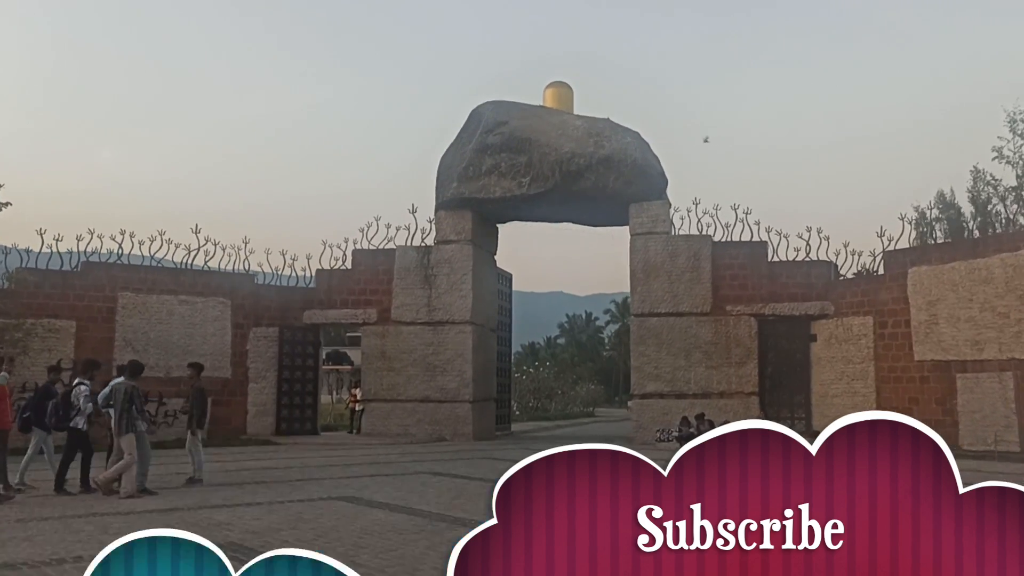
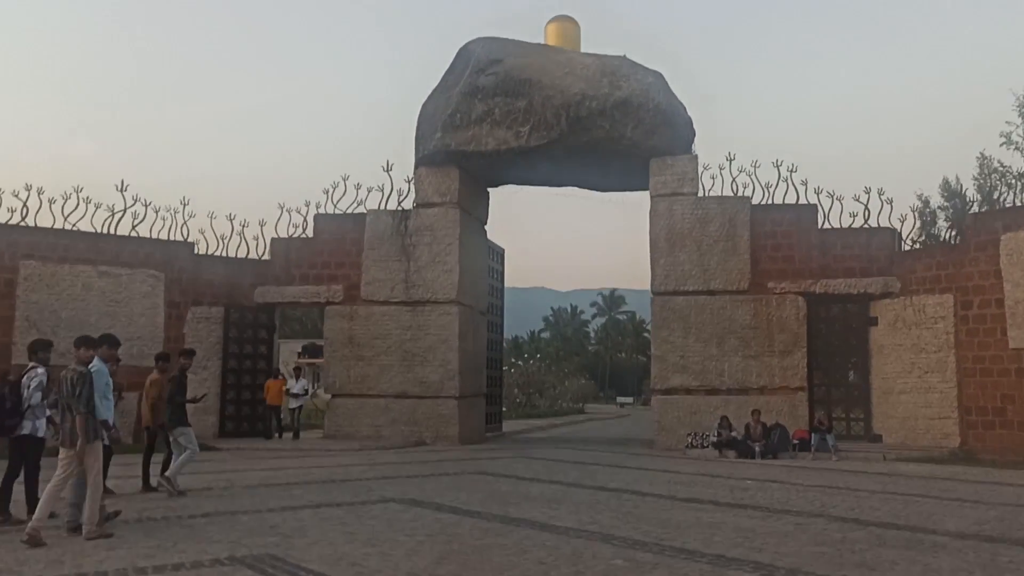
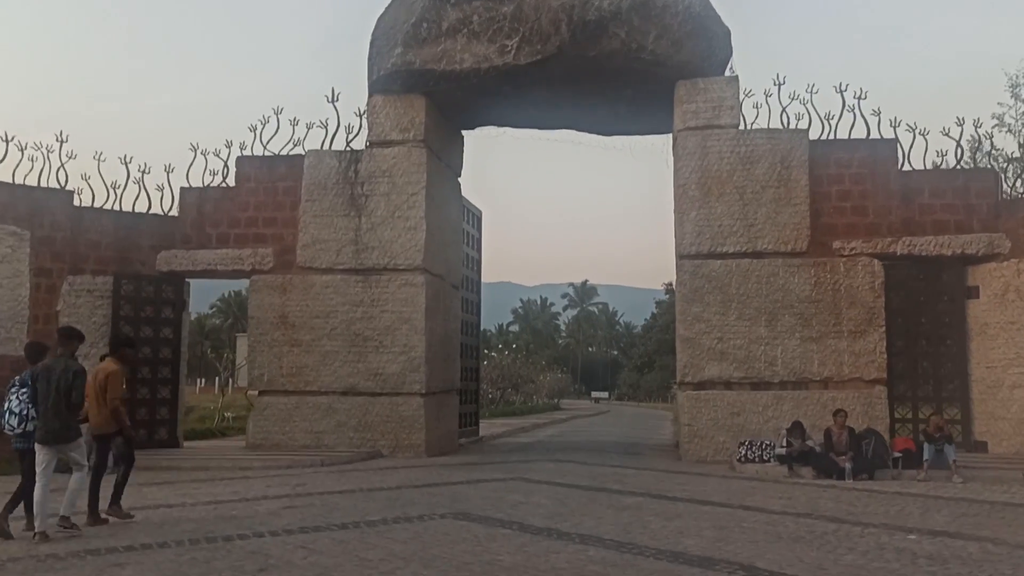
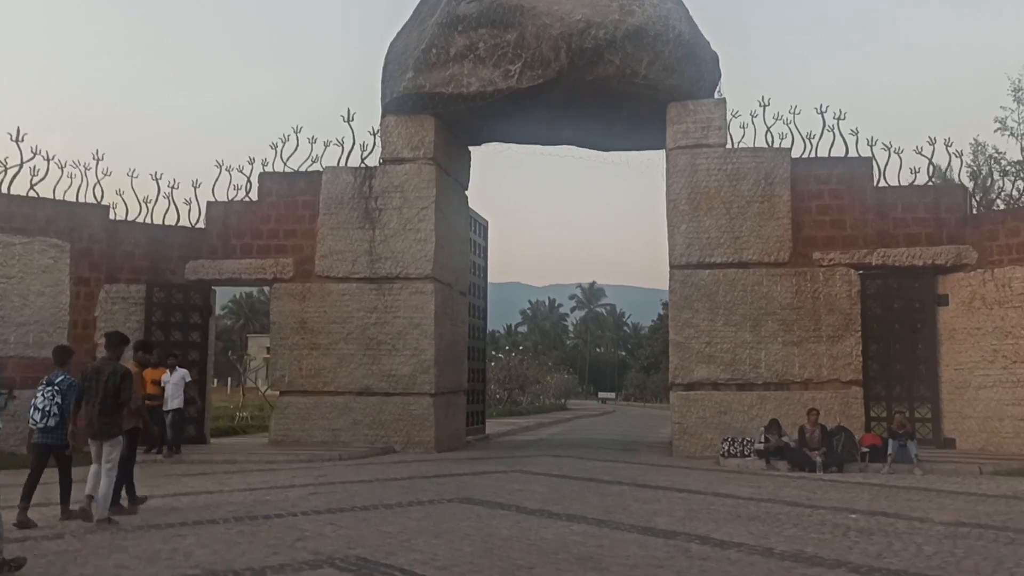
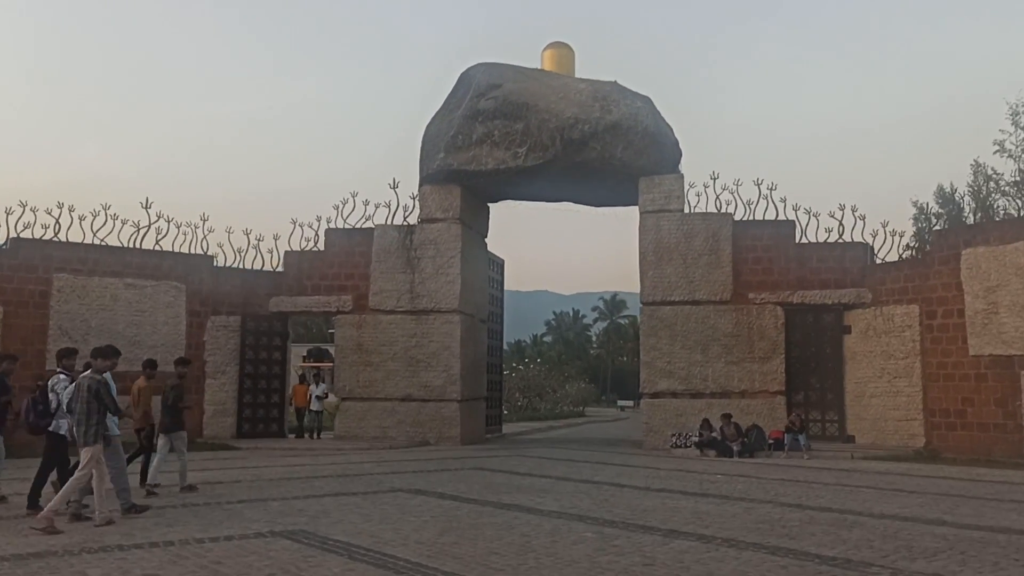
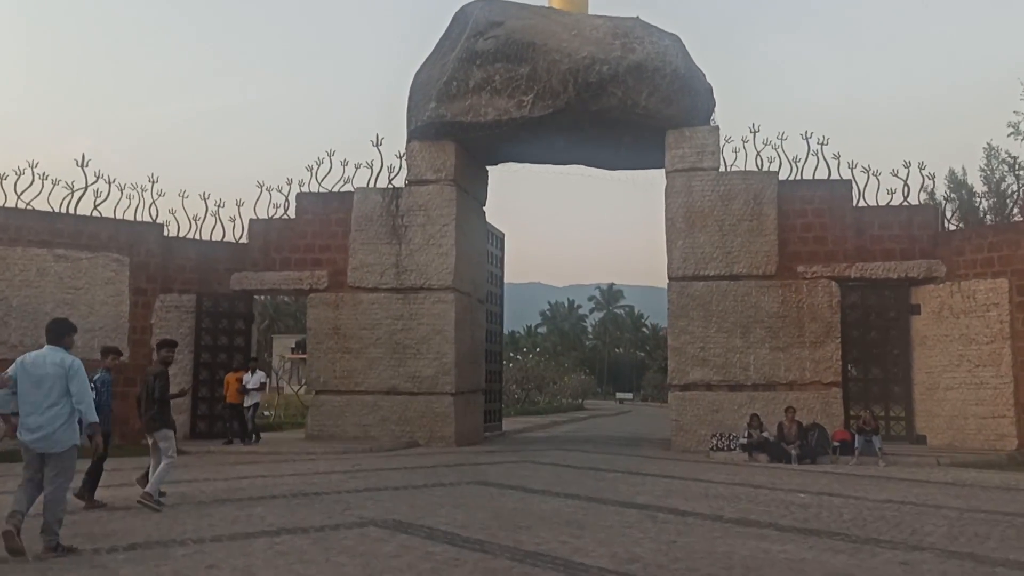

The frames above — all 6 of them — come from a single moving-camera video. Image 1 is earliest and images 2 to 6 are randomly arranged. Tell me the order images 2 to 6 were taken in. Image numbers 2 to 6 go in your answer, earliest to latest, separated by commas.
5, 2, 6, 4, 3
